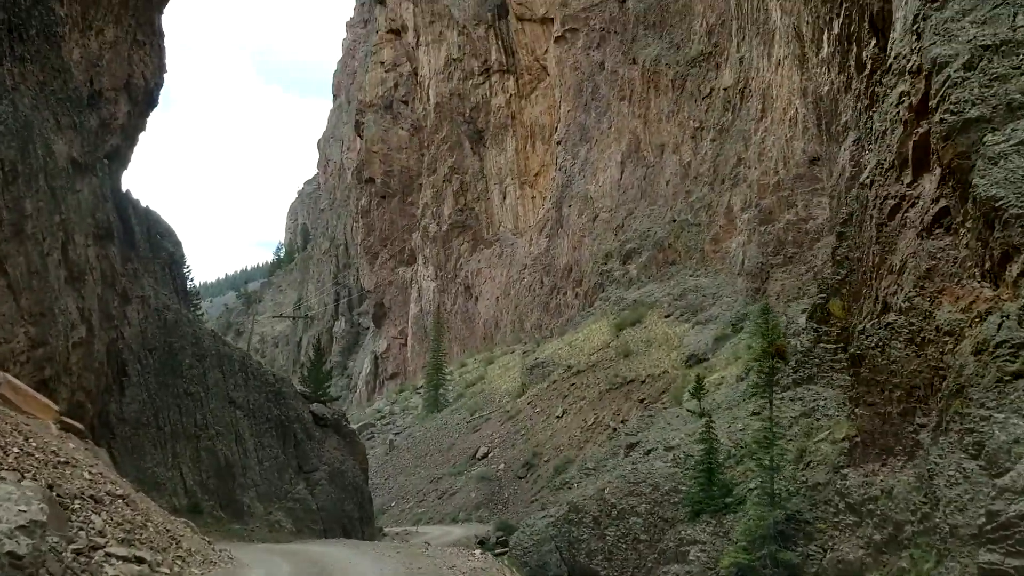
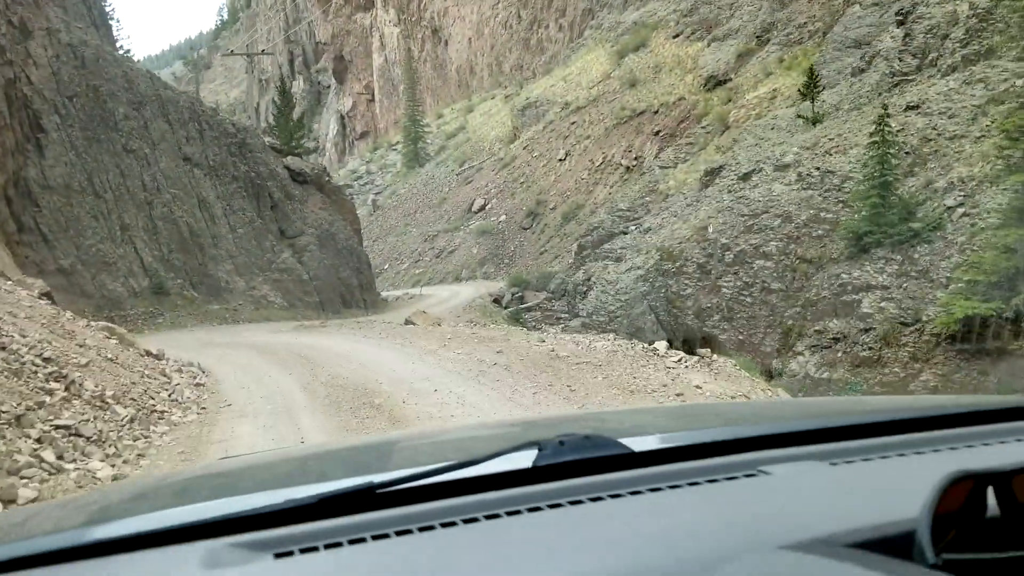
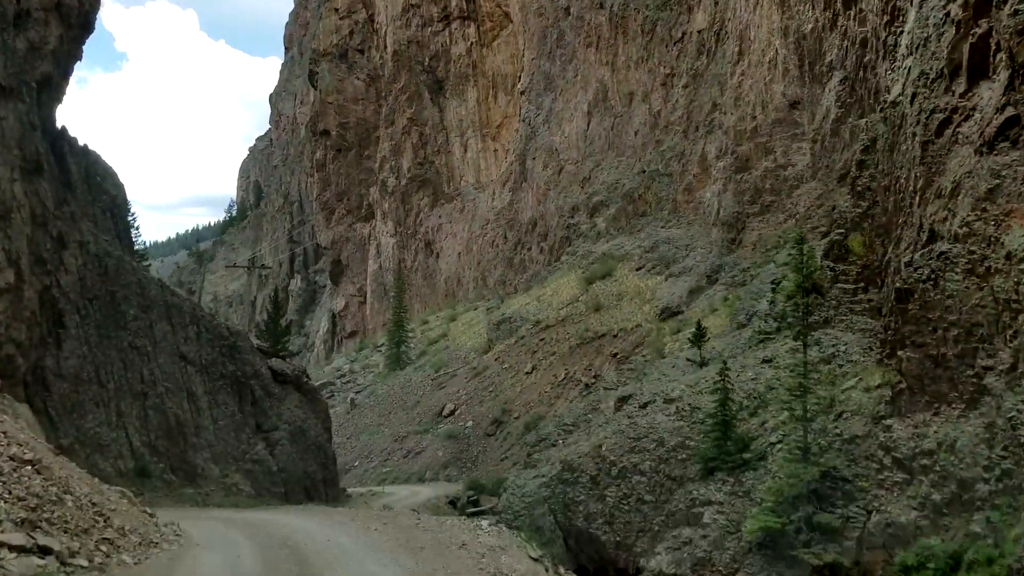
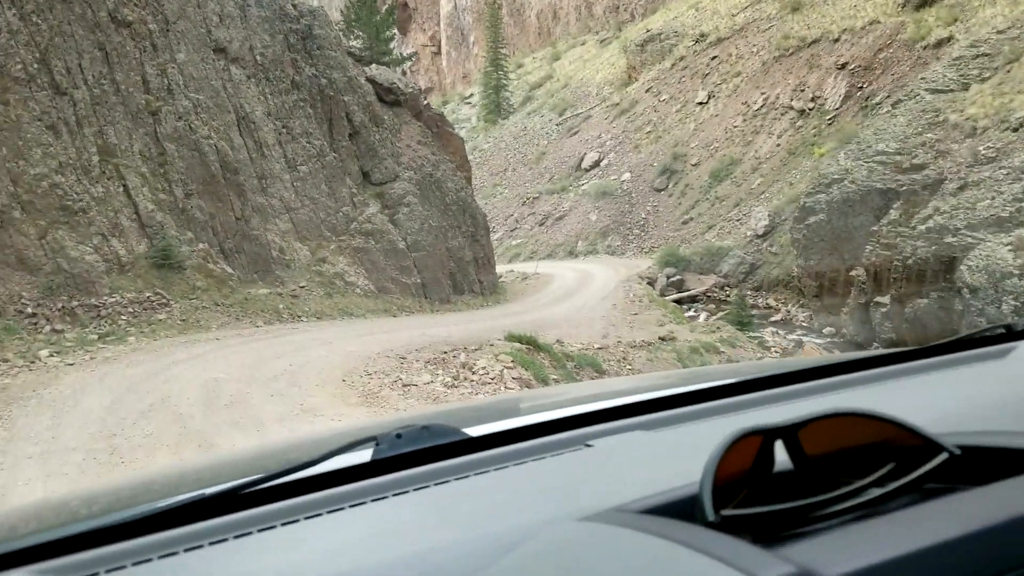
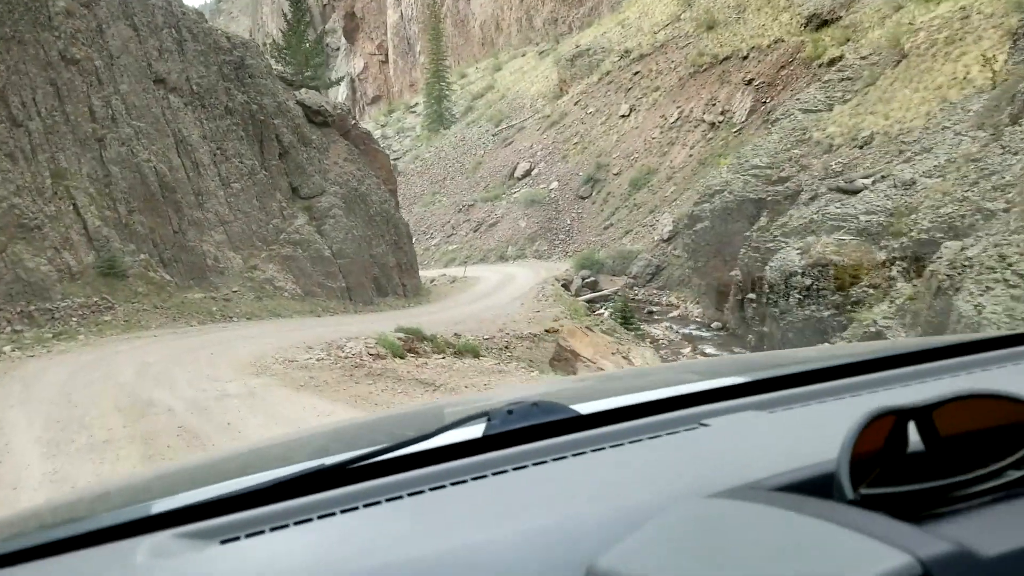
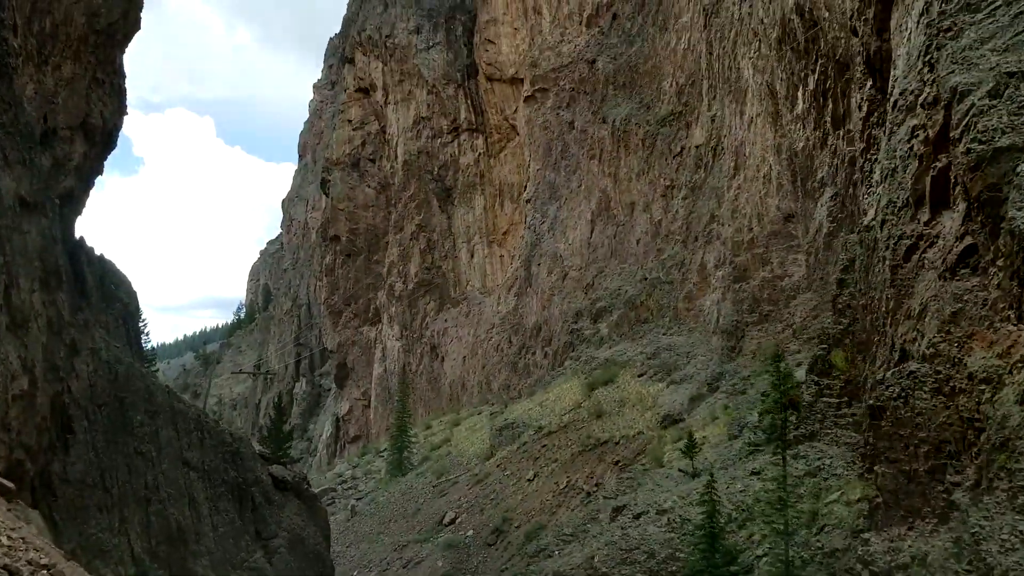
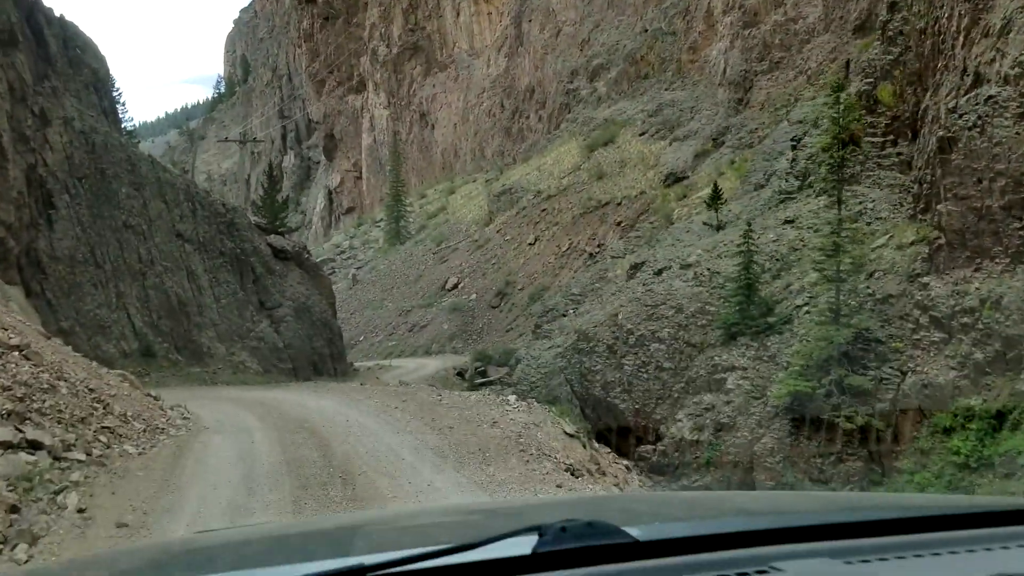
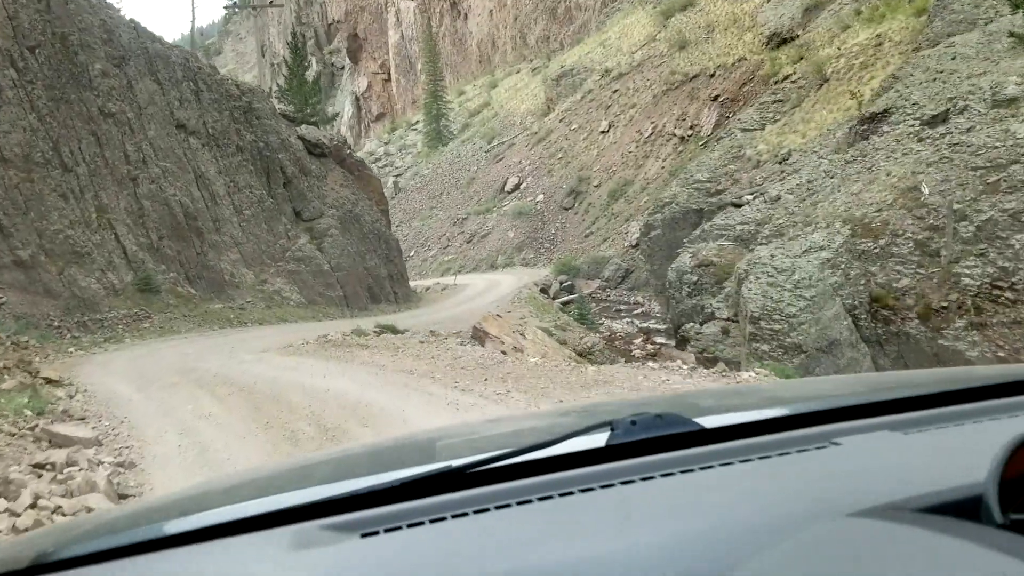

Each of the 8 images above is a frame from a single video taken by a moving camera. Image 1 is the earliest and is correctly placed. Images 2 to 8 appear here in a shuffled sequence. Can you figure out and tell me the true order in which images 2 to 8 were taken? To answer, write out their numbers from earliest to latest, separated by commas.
6, 3, 7, 2, 8, 5, 4
